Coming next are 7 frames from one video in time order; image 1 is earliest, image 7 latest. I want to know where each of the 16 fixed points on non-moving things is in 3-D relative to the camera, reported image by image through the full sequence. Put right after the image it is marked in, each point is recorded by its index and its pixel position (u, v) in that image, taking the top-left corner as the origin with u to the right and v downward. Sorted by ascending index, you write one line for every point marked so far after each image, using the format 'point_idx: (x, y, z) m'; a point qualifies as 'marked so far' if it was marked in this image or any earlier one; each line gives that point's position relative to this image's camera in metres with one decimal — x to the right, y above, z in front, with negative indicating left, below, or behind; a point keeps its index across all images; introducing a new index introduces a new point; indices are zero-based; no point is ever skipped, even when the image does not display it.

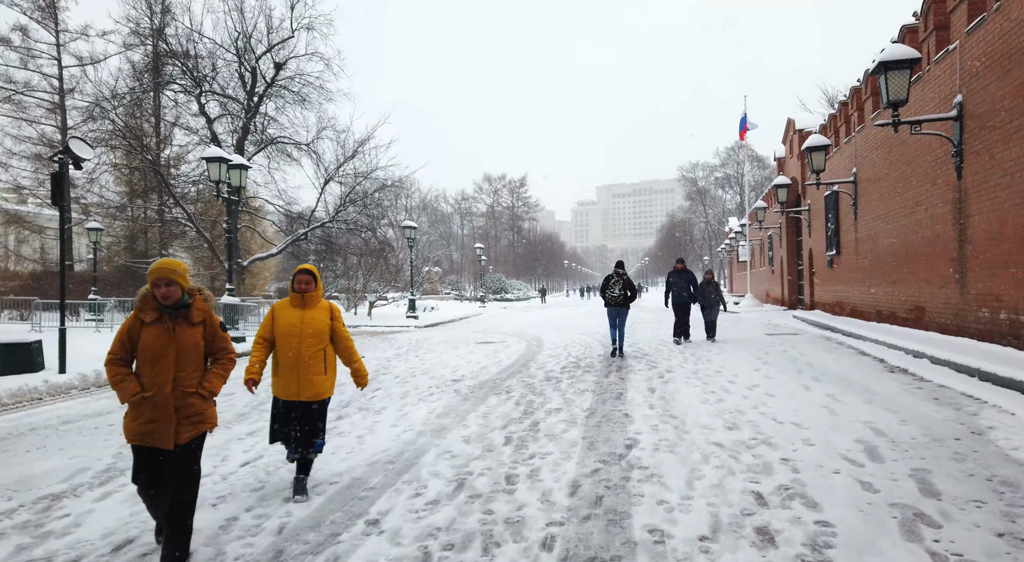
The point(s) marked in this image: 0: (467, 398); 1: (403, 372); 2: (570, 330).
0: (-0.6, -1.5, +7.2) m
1: (-1.8, -1.6, +9.9) m
2: (+1.7, -1.5, +17.2) m
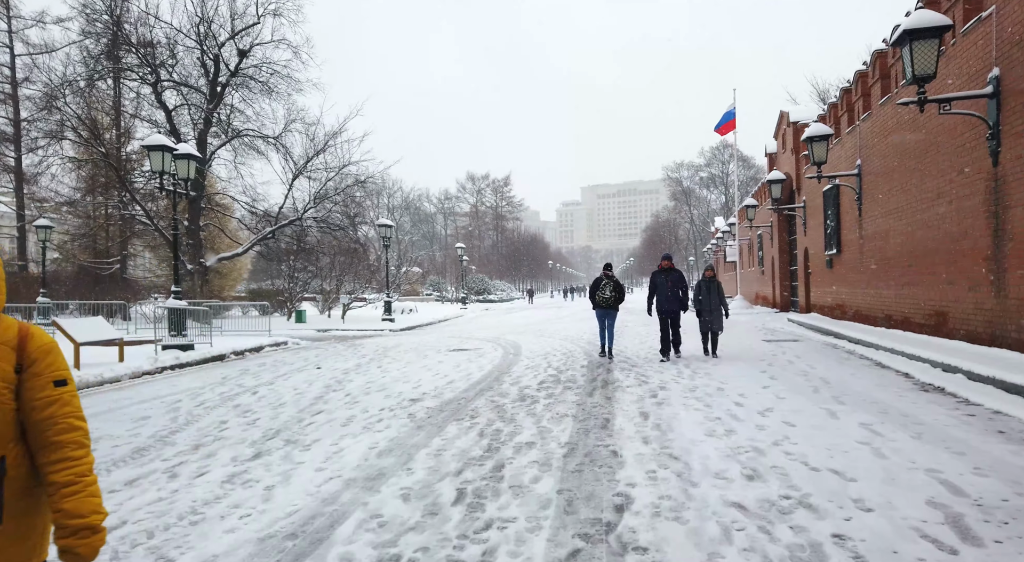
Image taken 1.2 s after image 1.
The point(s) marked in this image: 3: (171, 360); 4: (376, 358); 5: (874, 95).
0: (-0.9, -1.5, +6.0) m
1: (-2.3, -1.6, +8.6) m
2: (+1.1, -1.5, +16.0) m
3: (-6.8, -1.6, +11.6) m
4: (-2.9, -1.7, +12.6) m
5: (+7.3, +3.7, +11.7) m
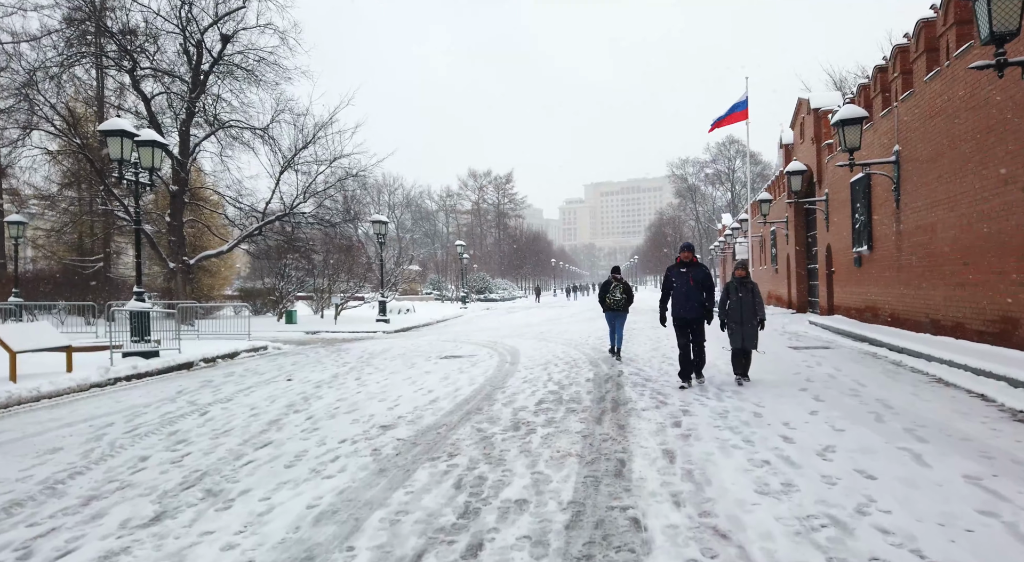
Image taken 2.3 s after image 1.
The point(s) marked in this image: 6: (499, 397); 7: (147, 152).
0: (-1.0, -1.5, +4.7) m
1: (-2.4, -1.6, +7.3) m
2: (+1.0, -1.5, +14.7) m
3: (-6.9, -1.6, +10.4) m
4: (-3.0, -1.7, +11.3) m
5: (+7.2, +3.7, +10.3) m
6: (-0.2, -1.5, +7.5) m
7: (-8.1, +2.9, +12.8) m
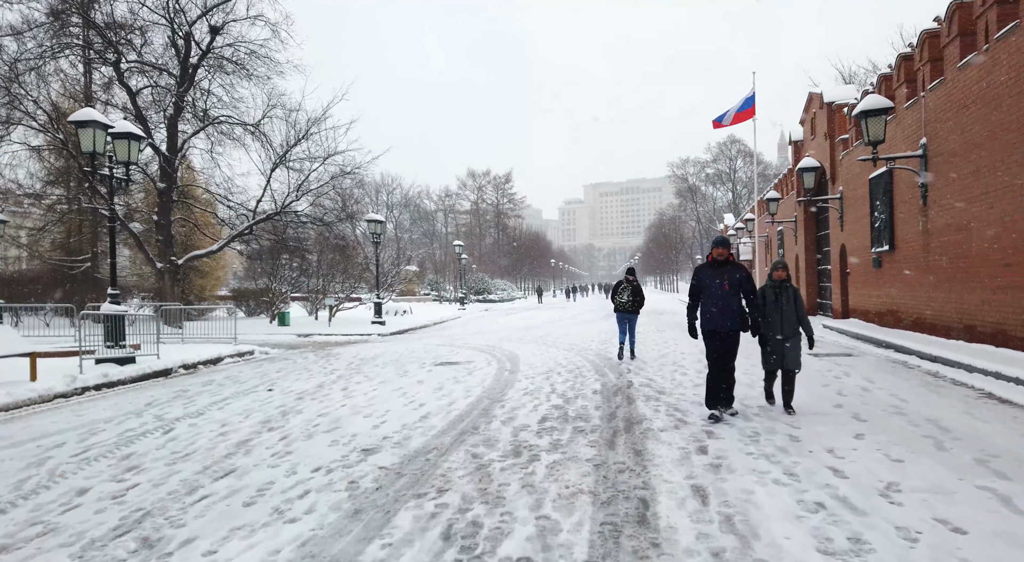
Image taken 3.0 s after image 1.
0: (-1.0, -1.5, +3.9) m
1: (-2.4, -1.6, +6.6) m
2: (+1.0, -1.5, +13.9) m
3: (-6.9, -1.6, +9.6) m
4: (-3.0, -1.7, +10.5) m
5: (+7.2, +3.7, +9.6) m
6: (-0.2, -1.5, +6.7) m
7: (-8.1, +2.8, +12.1) m
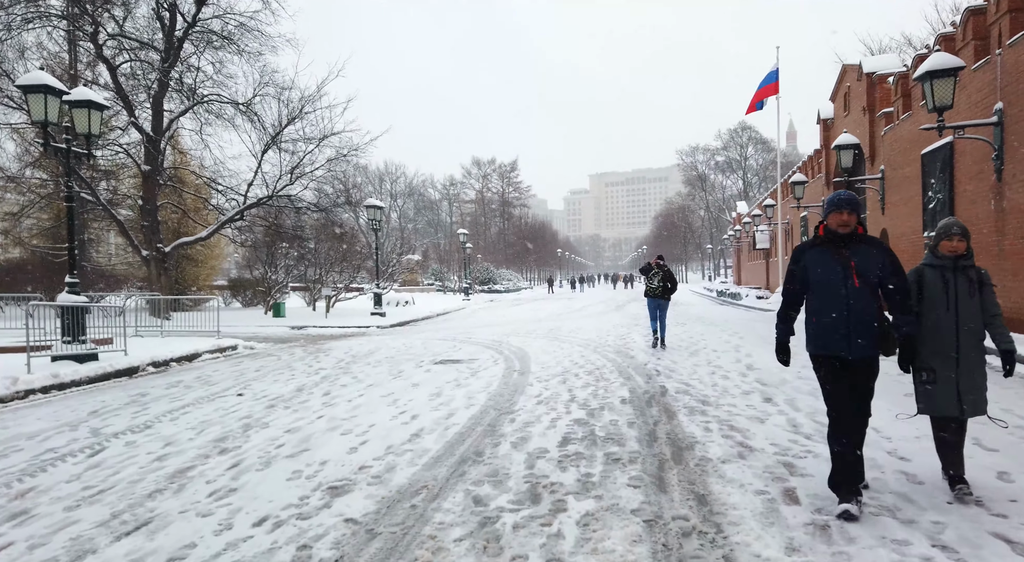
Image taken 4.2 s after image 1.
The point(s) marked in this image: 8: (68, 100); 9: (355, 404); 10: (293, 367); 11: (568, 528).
0: (-0.9, -1.5, +2.6) m
1: (-2.2, -1.5, +5.3) m
2: (+1.2, -1.3, +12.6) m
3: (-6.7, -1.4, +8.3) m
4: (-2.9, -1.5, +9.2) m
5: (+7.3, +3.9, +8.1) m
6: (-0.1, -1.4, +5.4) m
7: (-7.9, +3.1, +10.7) m
8: (-8.1, +3.3, +10.8) m
9: (-1.9, -1.5, +7.0) m
10: (-4.0, -1.6, +10.5) m
11: (+0.3, -1.4, +3.2) m
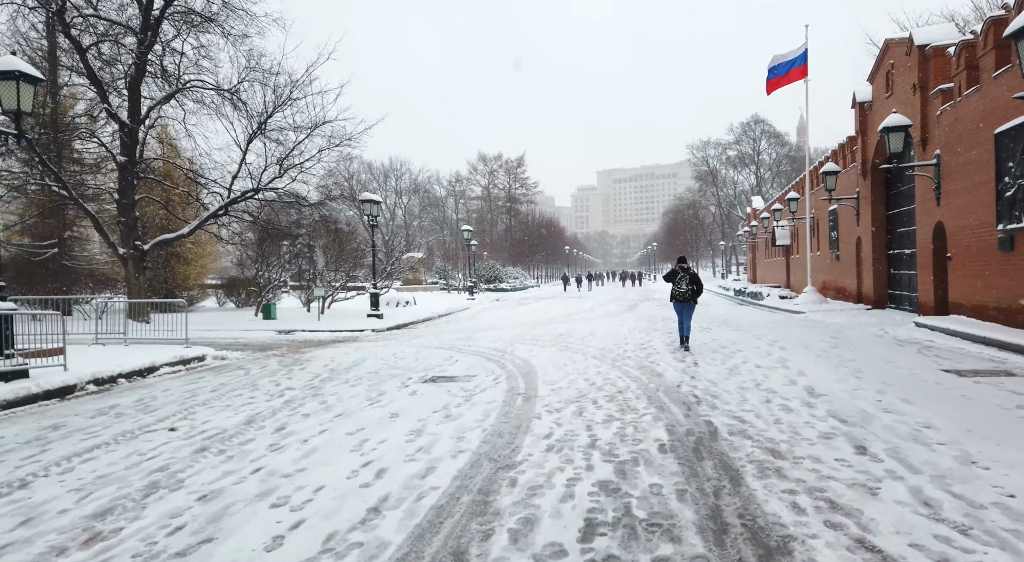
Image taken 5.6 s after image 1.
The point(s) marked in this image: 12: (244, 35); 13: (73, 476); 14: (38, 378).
0: (-1.0, -1.5, +1.0) m
1: (-2.2, -1.6, +3.7) m
2: (+1.3, -1.3, +10.9) m
3: (-6.7, -1.5, +6.8) m
4: (-2.8, -1.6, +7.6) m
5: (+7.4, +3.8, +6.4) m
6: (-0.1, -1.5, +3.8) m
7: (-7.9, +3.0, +9.2) m
8: (-8.1, +3.3, +9.2) m
9: (-1.9, -1.5, +5.4) m
10: (-3.9, -1.6, +8.9) m
11: (+0.3, -1.4, +1.6) m
12: (-9.0, +8.3, +19.5) m
13: (-3.6, -1.6, +4.8) m
14: (-7.2, -1.5, +8.9) m
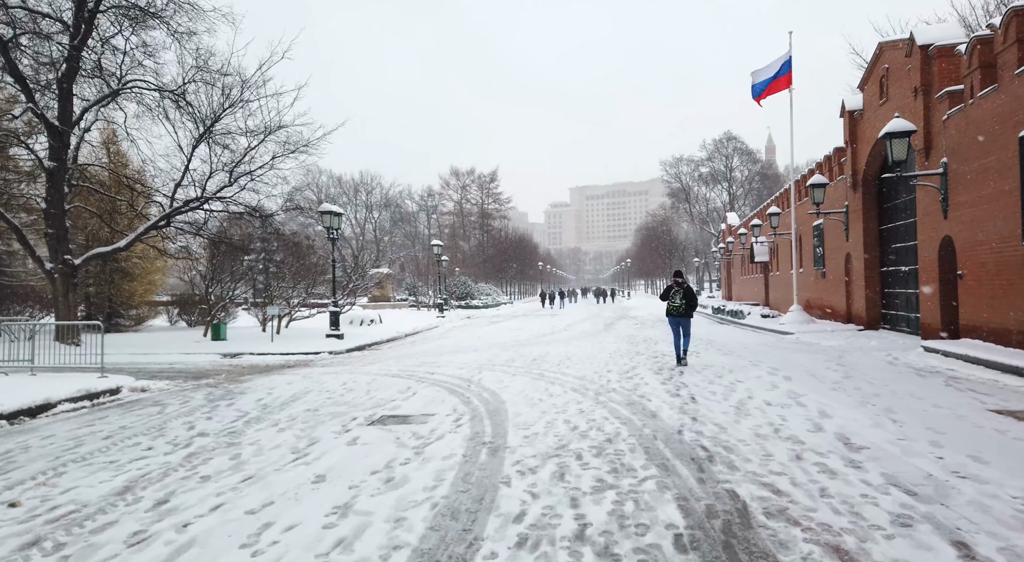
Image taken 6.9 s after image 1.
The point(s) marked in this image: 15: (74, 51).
0: (-1.1, -1.6, -0.5) m
1: (-2.4, -1.7, +2.1) m
2: (+0.8, -1.6, +9.5) m
3: (-7.0, -1.7, +5.0) m
4: (-3.2, -1.8, +6.1) m
5: (+7.0, +3.6, +5.4) m
6: (-0.3, -1.6, +2.3) m
7: (-8.3, +2.8, +7.5) m
8: (-8.5, +3.0, +7.5) m
9: (-2.2, -1.7, +3.9) m
10: (-4.3, -1.9, +7.2) m
11: (+0.2, -1.5, +0.2) m
12: (-9.9, +7.8, +17.9) m
13: (-3.9, -1.8, +3.2) m
14: (-7.7, -1.7, +7.1) m
15: (-12.7, +6.7, +16.9) m
